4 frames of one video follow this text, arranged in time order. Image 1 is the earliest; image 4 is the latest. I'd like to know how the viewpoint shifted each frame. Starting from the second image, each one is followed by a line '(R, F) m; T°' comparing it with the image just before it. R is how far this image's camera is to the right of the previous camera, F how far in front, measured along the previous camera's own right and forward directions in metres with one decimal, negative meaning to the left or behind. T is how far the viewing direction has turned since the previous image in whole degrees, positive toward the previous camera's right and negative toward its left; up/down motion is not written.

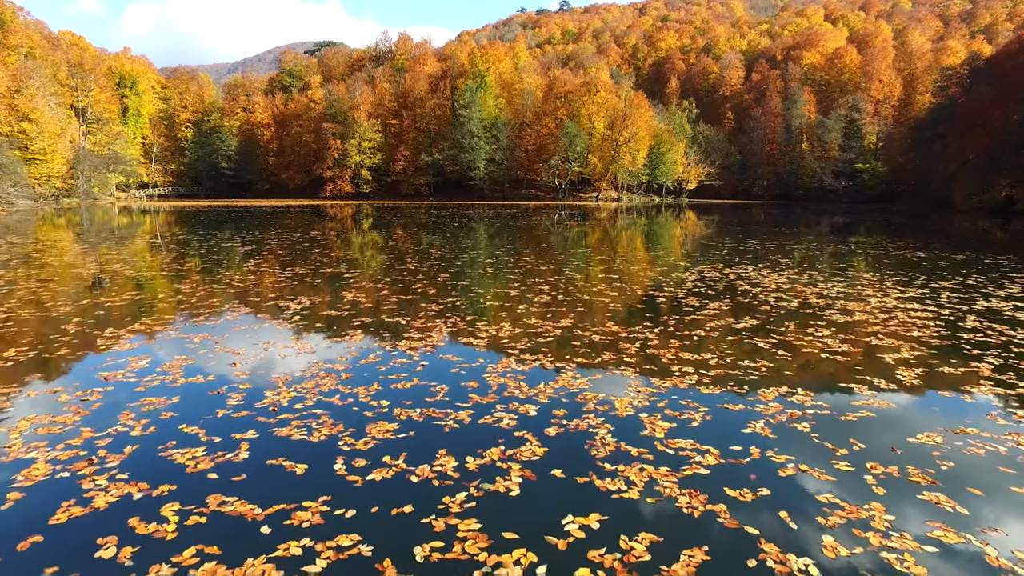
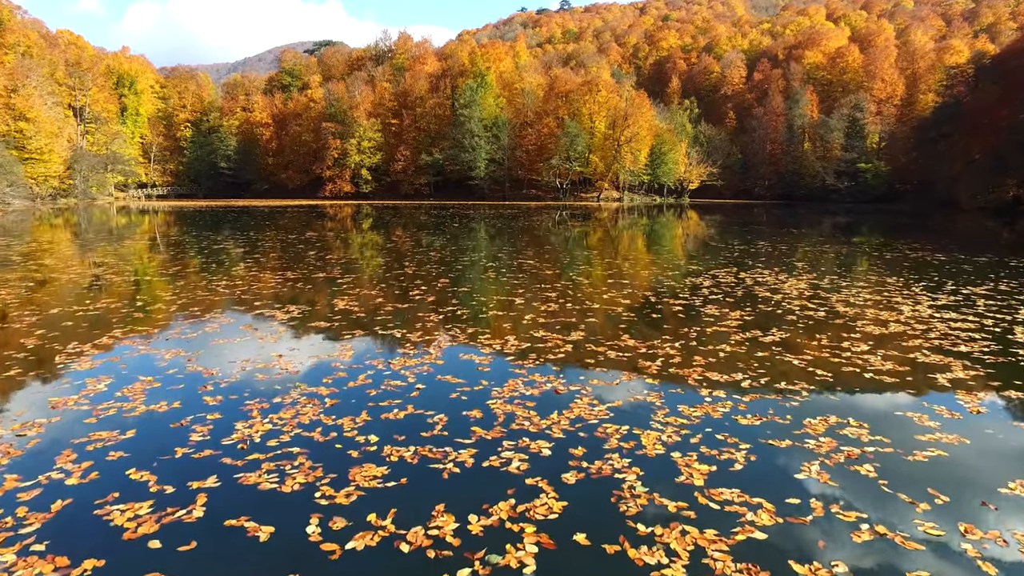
(-0.1, +1.1) m; 0°
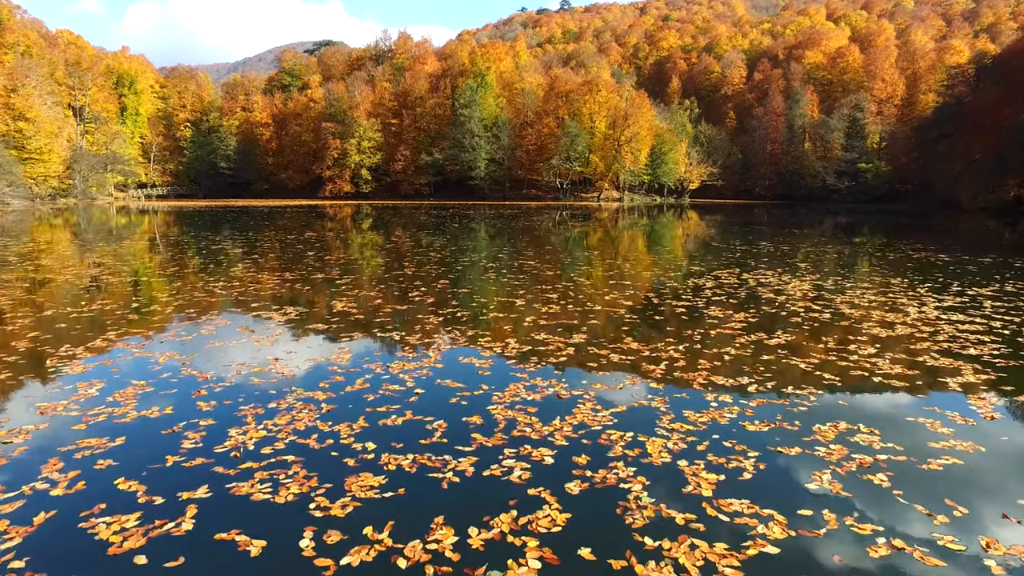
(0.0, +0.2) m; 0°
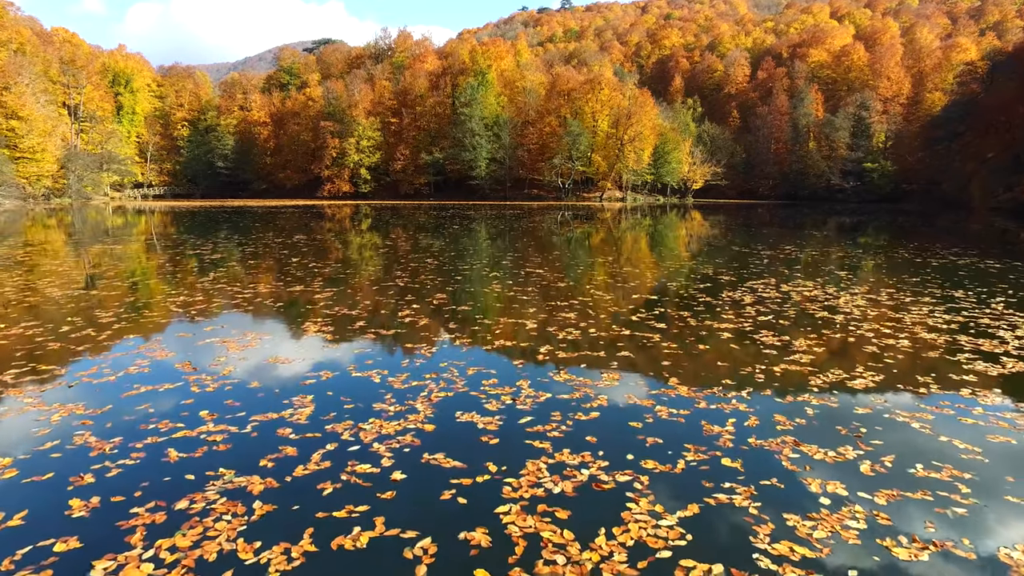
(-0.2, +2.4) m; 0°
